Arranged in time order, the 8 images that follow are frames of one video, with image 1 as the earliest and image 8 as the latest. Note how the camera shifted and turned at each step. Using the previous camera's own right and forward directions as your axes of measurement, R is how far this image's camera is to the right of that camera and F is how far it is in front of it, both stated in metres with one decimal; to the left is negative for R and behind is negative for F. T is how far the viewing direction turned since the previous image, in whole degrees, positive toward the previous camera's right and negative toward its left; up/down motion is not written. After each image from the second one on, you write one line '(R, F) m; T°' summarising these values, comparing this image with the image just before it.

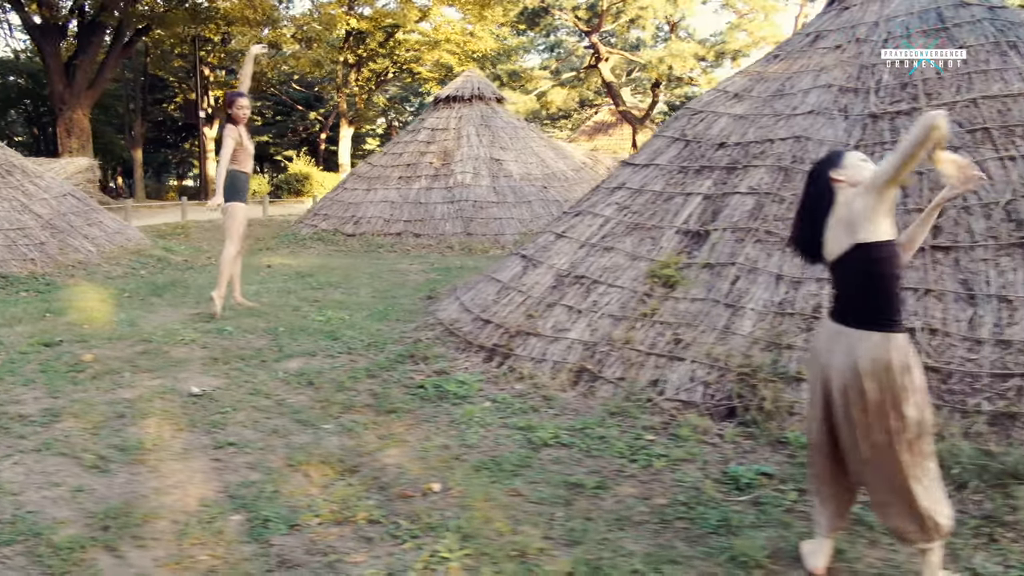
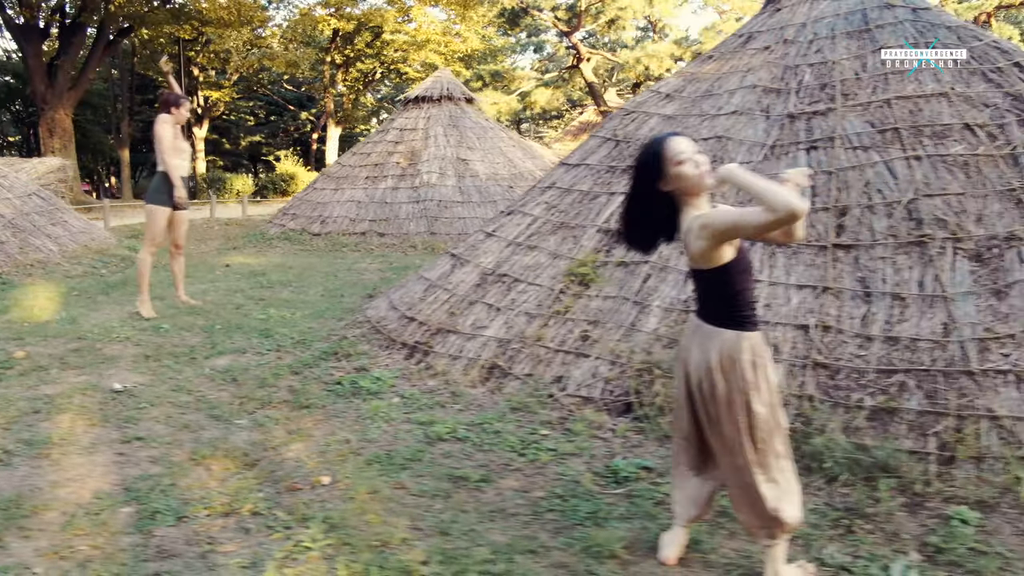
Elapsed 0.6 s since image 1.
(+0.6, -0.1) m; 0°
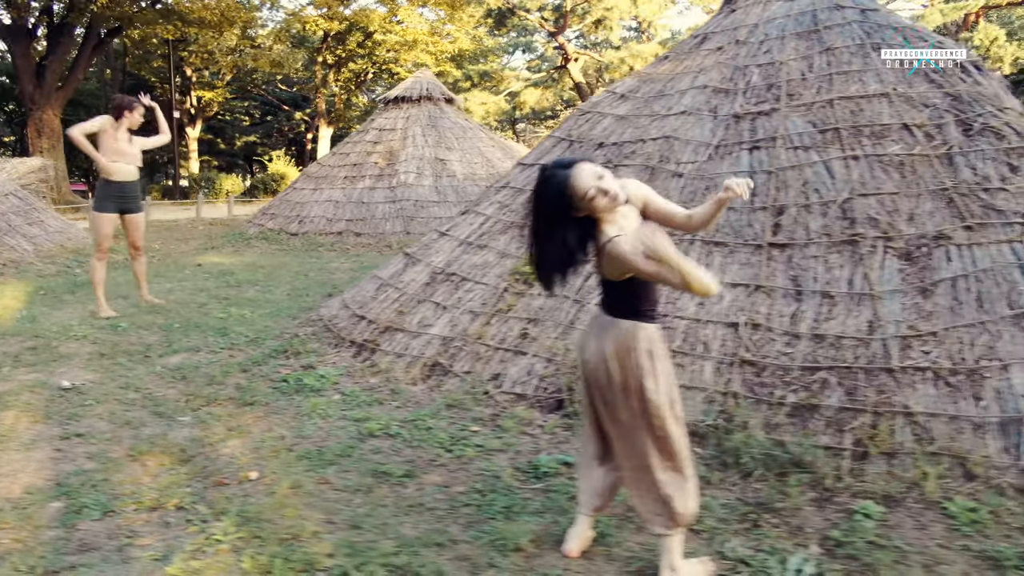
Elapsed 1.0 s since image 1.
(+0.4, 0.0) m; 0°
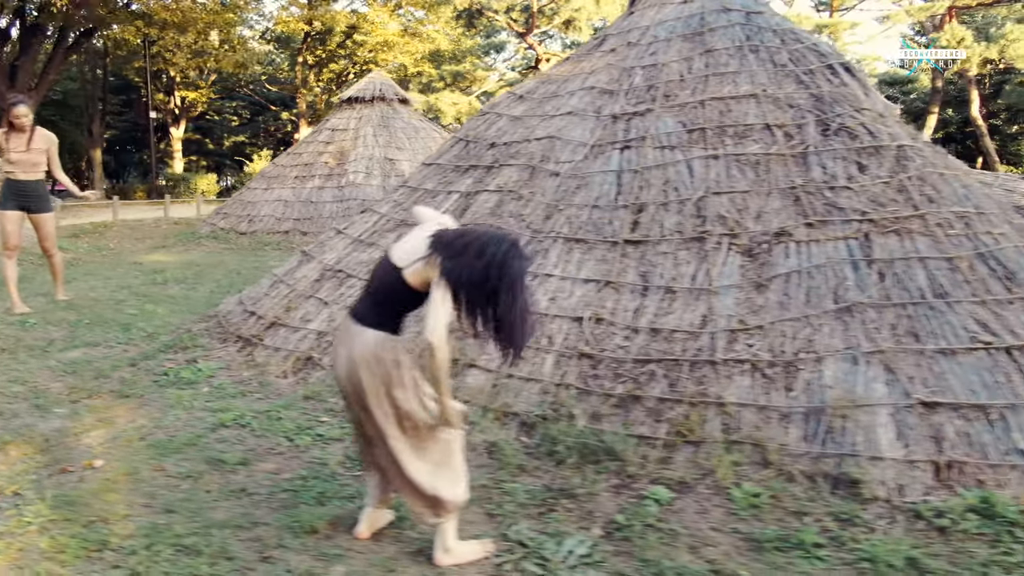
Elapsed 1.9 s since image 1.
(+1.0, -0.1) m; 0°
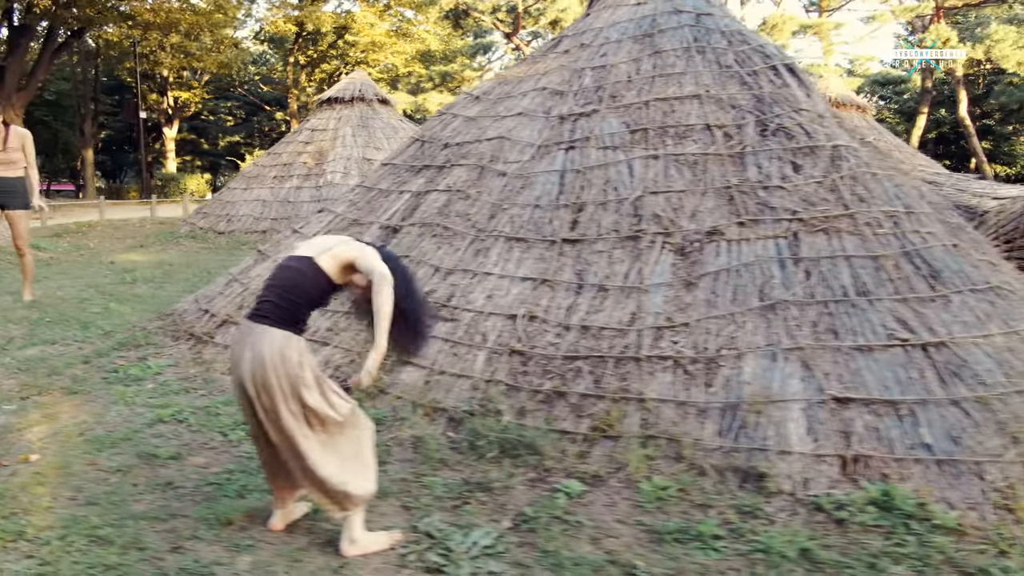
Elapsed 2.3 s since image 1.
(+0.4, -0.1) m; 0°
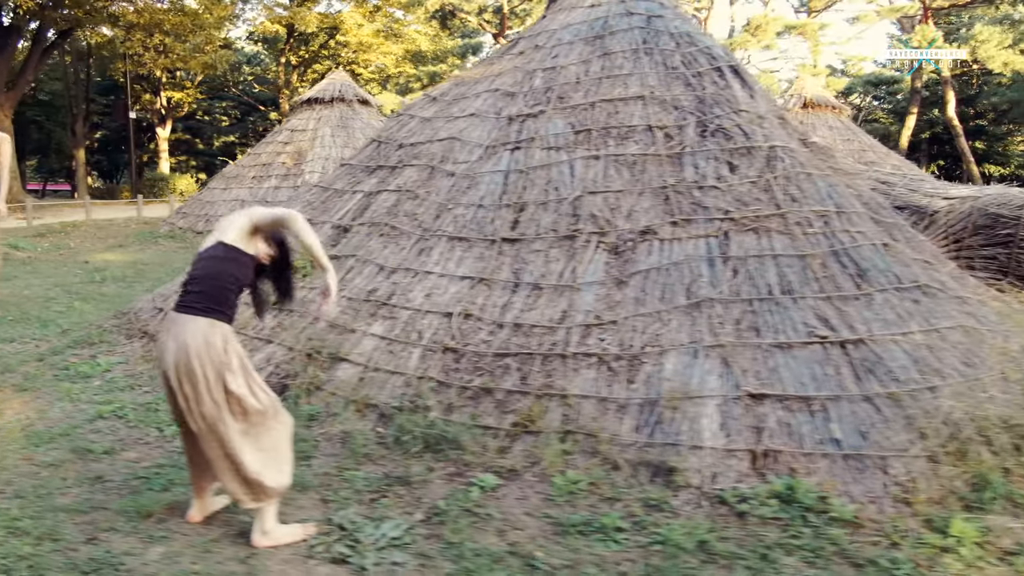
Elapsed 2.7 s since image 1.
(+0.4, -0.1) m; 0°
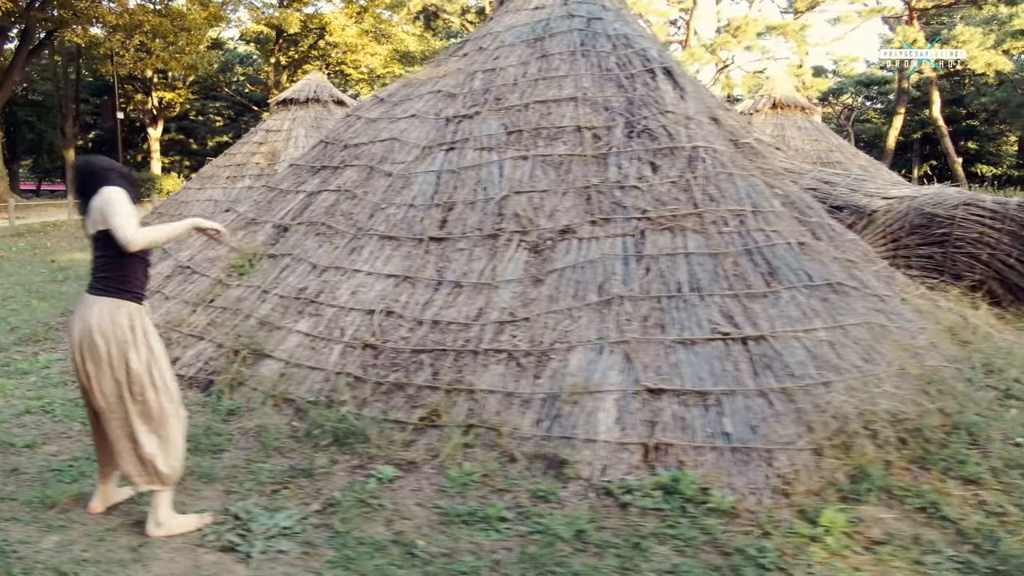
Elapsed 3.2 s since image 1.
(+0.5, -0.1) m; 0°
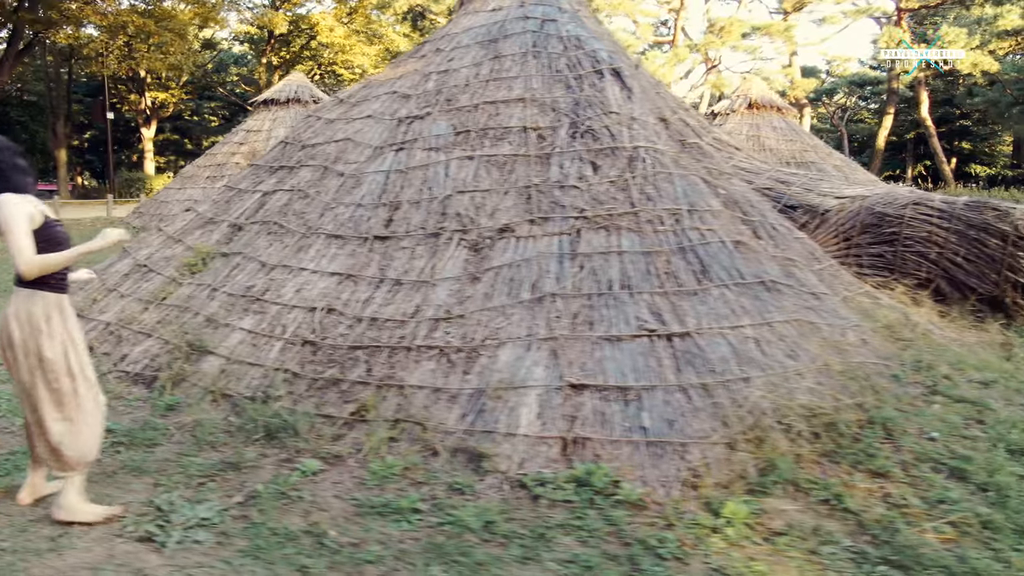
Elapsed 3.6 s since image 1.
(+0.4, -0.1) m; 0°
